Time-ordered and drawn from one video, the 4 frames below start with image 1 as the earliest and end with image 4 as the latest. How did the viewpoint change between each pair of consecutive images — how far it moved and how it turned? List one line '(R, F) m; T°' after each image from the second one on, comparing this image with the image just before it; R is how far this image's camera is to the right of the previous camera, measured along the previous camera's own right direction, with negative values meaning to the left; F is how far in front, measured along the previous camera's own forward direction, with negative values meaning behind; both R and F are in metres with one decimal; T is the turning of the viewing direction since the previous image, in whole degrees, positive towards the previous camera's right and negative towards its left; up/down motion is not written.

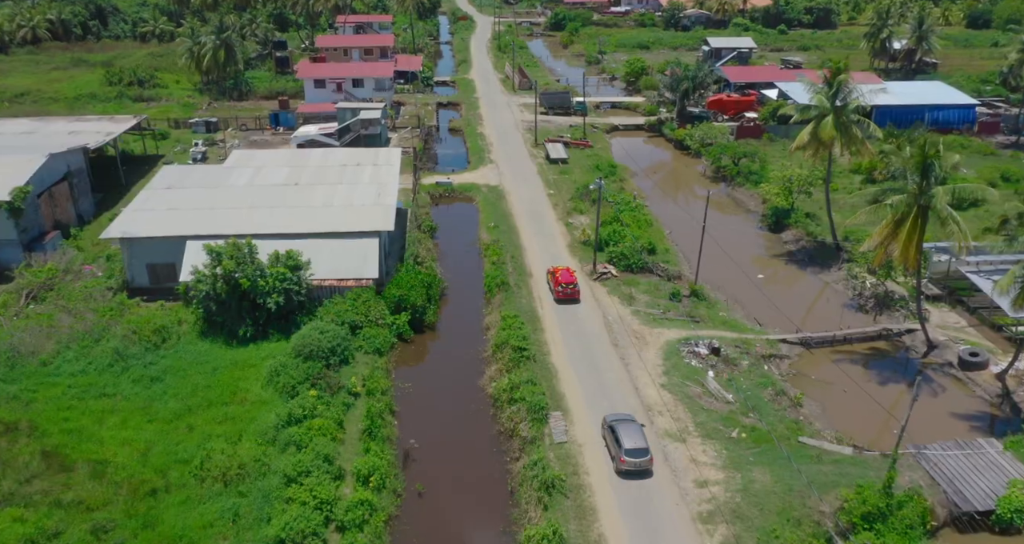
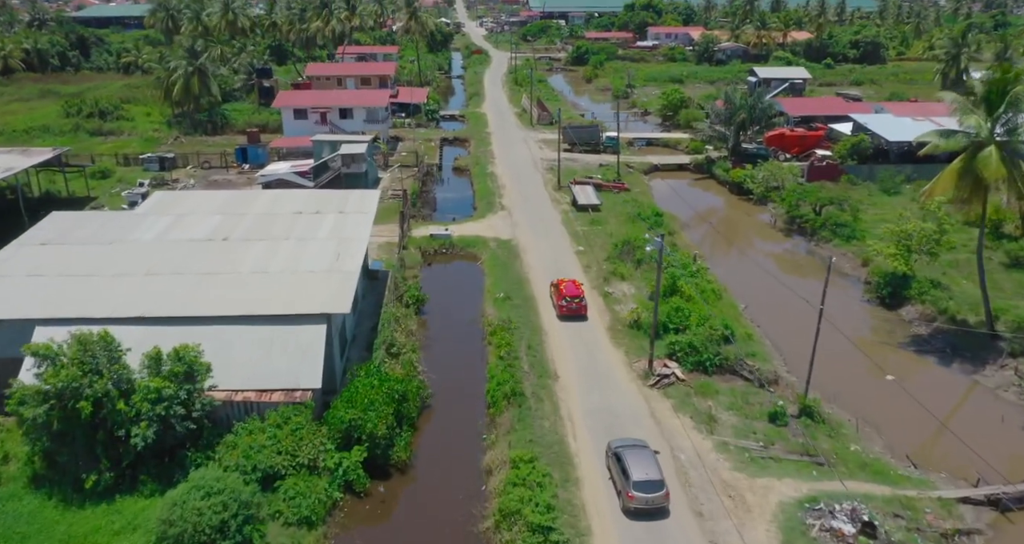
(0.0, +10.9) m; -1°
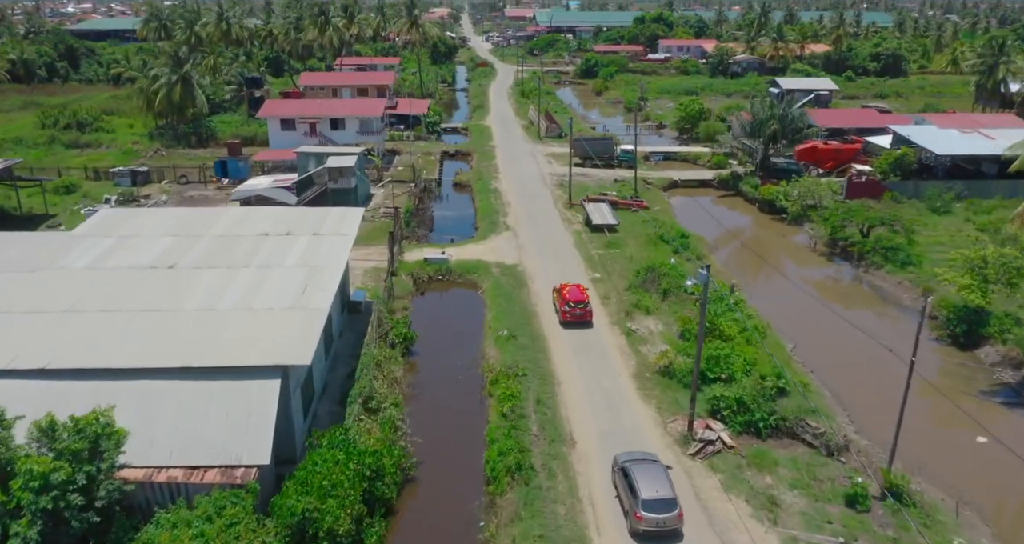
(0.0, +4.5) m; 0°
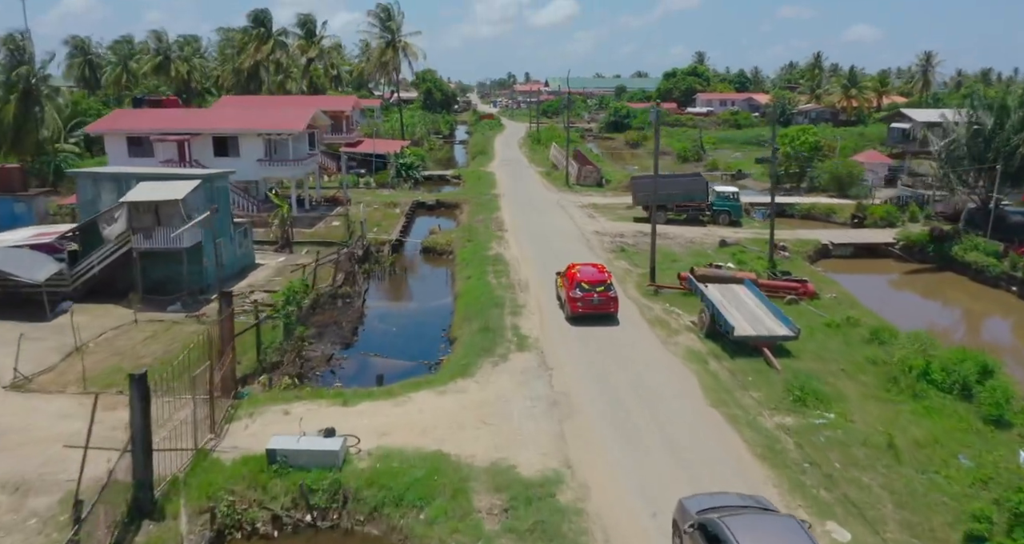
(-0.3, +20.3) m; -1°
